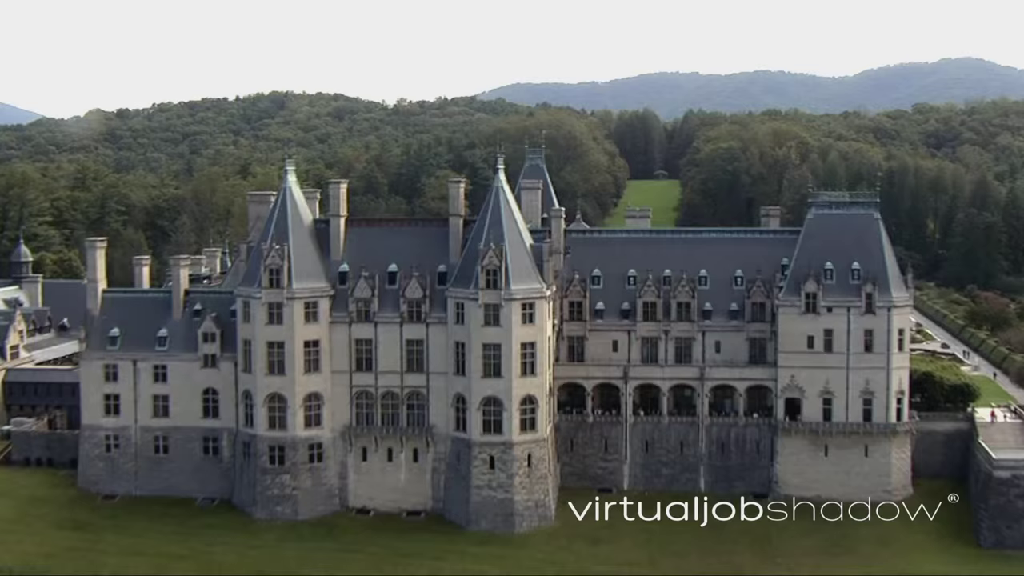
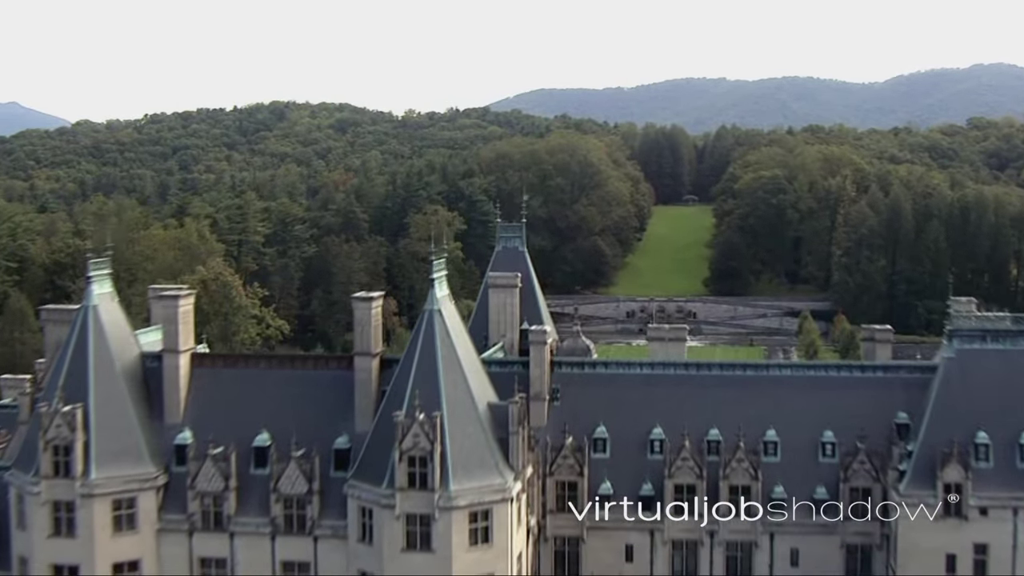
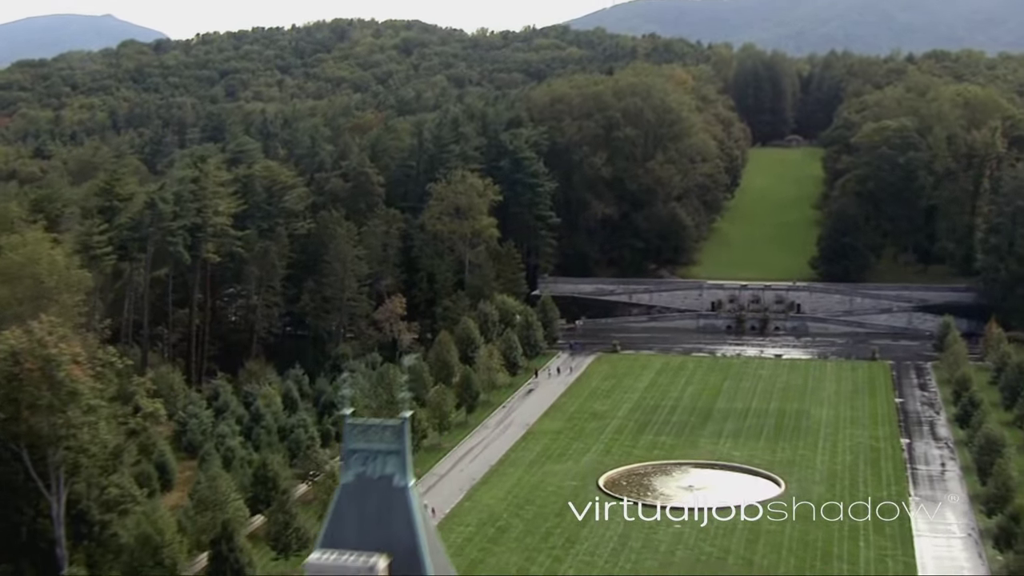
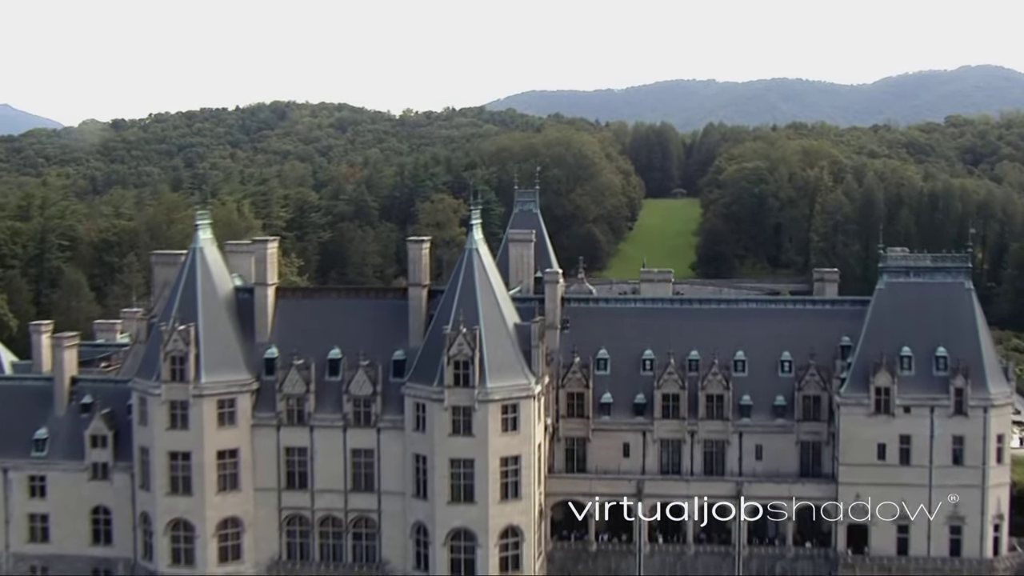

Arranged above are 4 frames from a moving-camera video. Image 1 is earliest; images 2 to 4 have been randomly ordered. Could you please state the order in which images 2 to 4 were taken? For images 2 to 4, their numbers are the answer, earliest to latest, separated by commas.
4, 2, 3
